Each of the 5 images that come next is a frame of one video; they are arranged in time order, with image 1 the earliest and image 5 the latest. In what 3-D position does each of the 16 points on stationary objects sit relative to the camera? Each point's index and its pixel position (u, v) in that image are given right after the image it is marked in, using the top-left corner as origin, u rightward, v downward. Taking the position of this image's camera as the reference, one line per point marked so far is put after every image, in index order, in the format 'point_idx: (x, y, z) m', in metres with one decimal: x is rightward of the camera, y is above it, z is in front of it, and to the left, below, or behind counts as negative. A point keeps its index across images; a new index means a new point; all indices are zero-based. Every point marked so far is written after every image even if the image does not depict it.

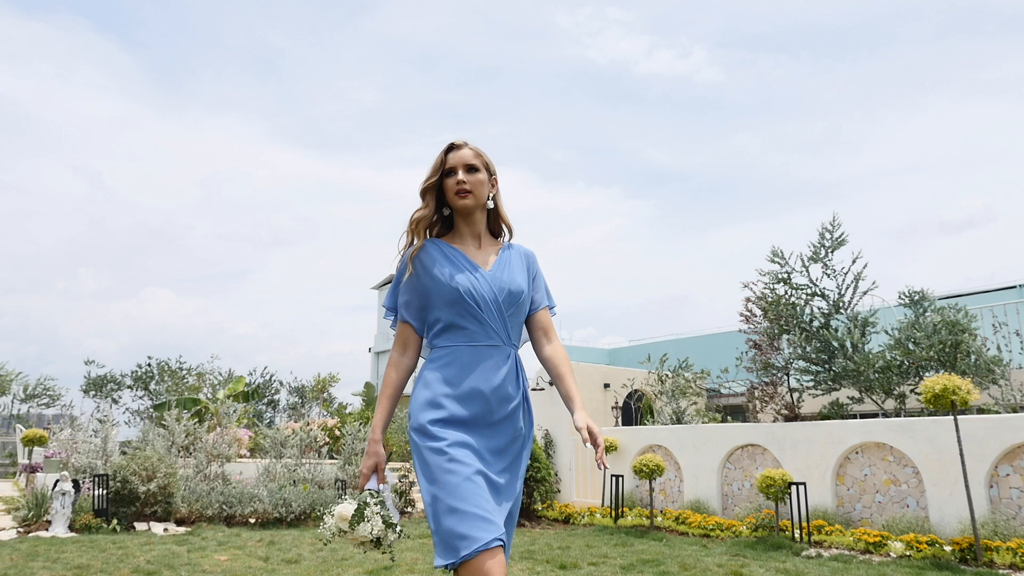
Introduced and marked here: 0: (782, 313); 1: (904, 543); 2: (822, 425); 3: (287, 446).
0: (+3.2, -0.3, +9.0) m
1: (+3.0, -2.0, +5.8) m
2: (+3.4, -1.5, +8.2) m
3: (-3.0, -2.1, +10.1) m
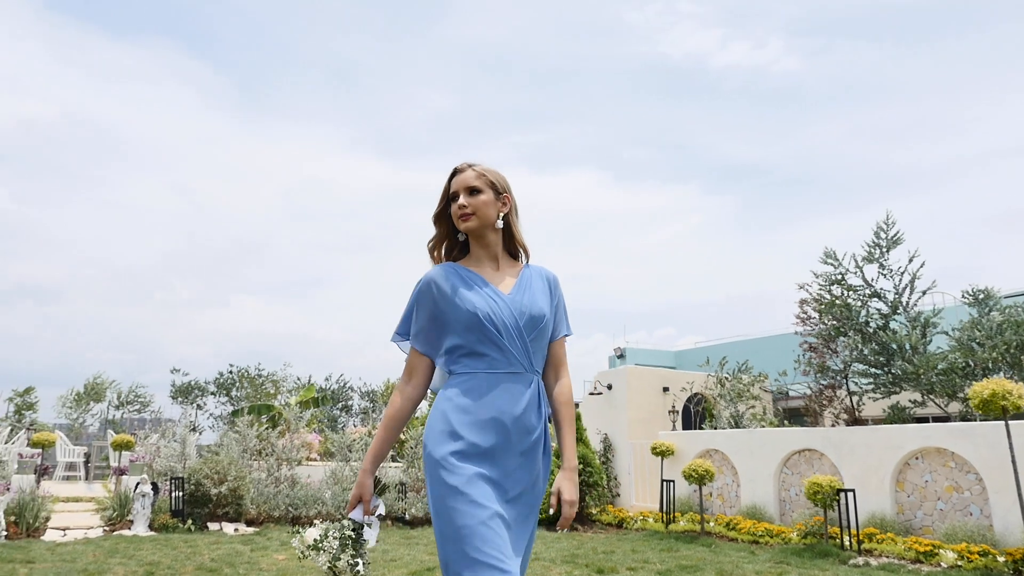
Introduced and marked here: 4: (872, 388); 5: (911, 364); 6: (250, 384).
0: (+3.8, -0.3, +8.8) m
1: (+3.3, -2.0, +5.7) m
2: (+3.9, -1.5, +8.0) m
3: (-2.2, -2.3, +10.6) m
4: (+4.1, -1.2, +8.6) m
5: (+4.3, -0.8, +8.1) m
6: (-6.5, -2.4, +18.6) m
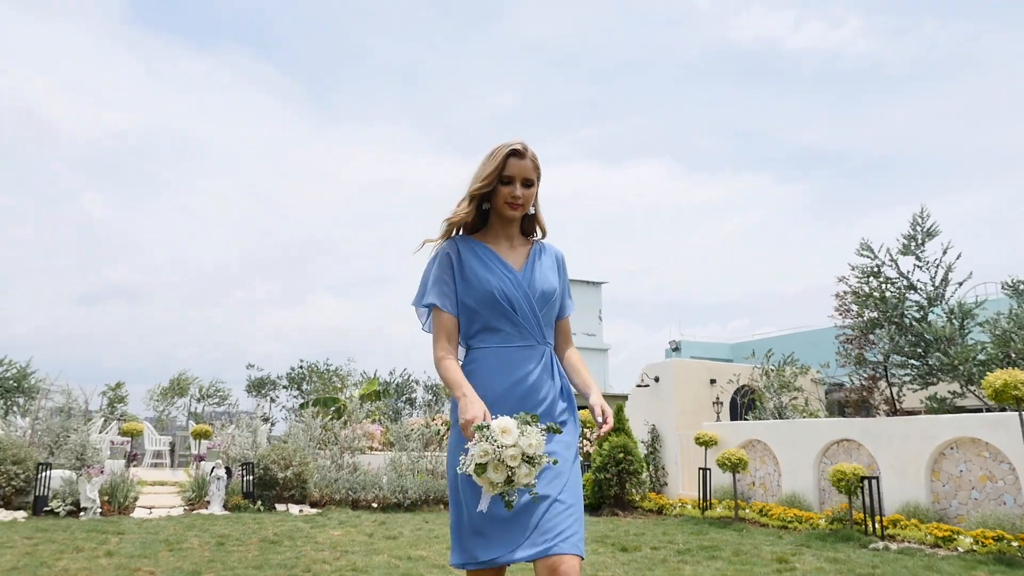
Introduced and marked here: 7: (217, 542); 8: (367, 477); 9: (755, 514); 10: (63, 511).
0: (+4.3, -0.2, +8.9) m
1: (+3.6, -1.9, +5.8) m
2: (+4.4, -1.4, +8.1) m
3: (-1.5, -2.3, +11.2) m
4: (+4.6, -1.1, +8.7) m
5: (+4.8, -0.7, +8.2) m
6: (-5.1, -2.4, +19.6) m
7: (-2.5, -2.1, +6.2) m
8: (-2.0, -2.5, +10.1) m
9: (+2.6, -2.4, +8.1) m
10: (-5.0, -2.5, +8.3) m
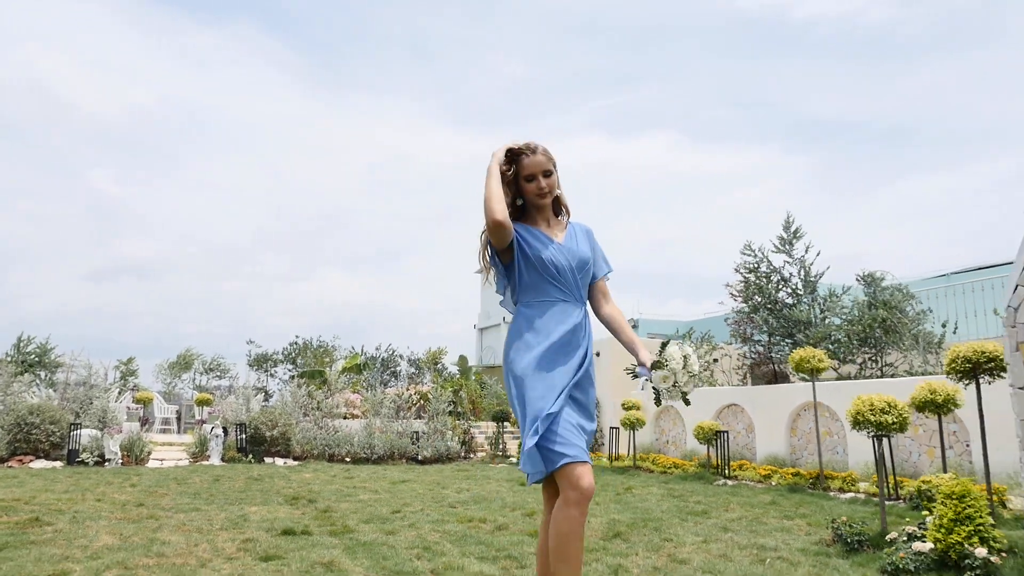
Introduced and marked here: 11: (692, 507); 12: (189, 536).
0: (+3.5, -0.1, +10.7) m
1: (+2.8, -1.9, +7.7) m
2: (+3.6, -1.3, +9.9) m
3: (-2.3, -2.1, +13.1) m
4: (+3.8, -0.9, +10.6) m
5: (+4.0, -0.6, +10.0) m
6: (-5.8, -1.9, +21.5) m
7: (-3.2, -2.1, +8.2) m
8: (-2.7, -2.4, +12.1) m
9: (+1.8, -2.3, +10.0) m
10: (-5.8, -2.4, +10.3) m
11: (+1.5, -1.8, +6.1) m
12: (-1.8, -1.4, +4.3) m
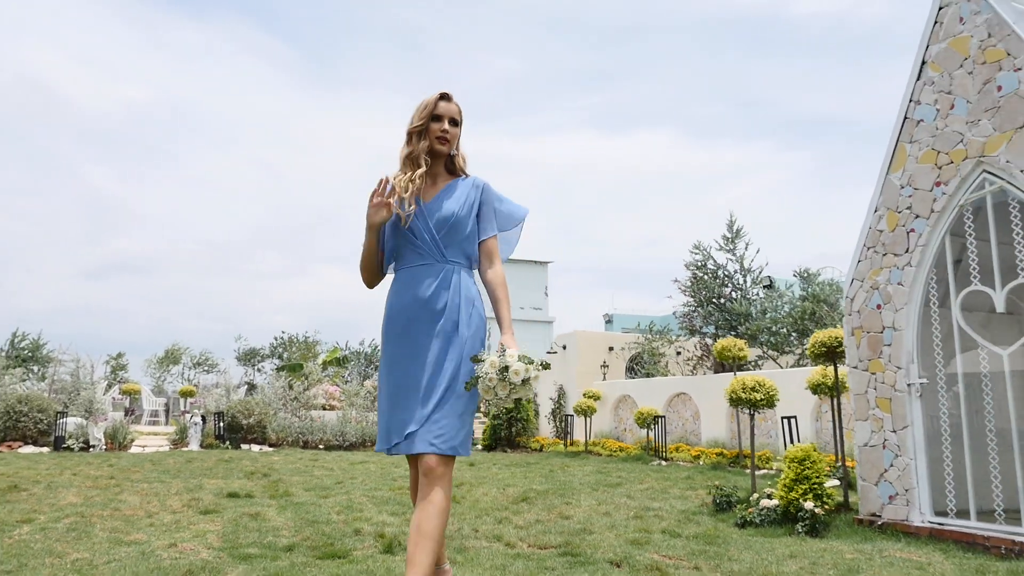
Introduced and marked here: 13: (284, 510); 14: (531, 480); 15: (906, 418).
0: (+2.9, 0.0, +11.4) m
1: (+2.2, -1.9, +8.4) m
2: (+3.0, -1.3, +10.6) m
3: (-2.9, -2.0, +13.8) m
4: (+3.3, -0.9, +11.2) m
5: (+3.4, -0.6, +10.7) m
6: (-6.4, -1.8, +22.2) m
7: (-3.8, -2.0, +8.8) m
8: (-3.3, -2.3, +12.7) m
9: (+1.3, -2.3, +10.7) m
10: (-6.3, -2.3, +10.9) m
11: (+0.9, -1.7, +6.7) m
12: (-2.4, -1.4, +5.0) m
13: (-1.4, -1.4, +4.6) m
14: (+0.2, -1.7, +6.7) m
15: (+2.2, -0.7, +4.3) m
